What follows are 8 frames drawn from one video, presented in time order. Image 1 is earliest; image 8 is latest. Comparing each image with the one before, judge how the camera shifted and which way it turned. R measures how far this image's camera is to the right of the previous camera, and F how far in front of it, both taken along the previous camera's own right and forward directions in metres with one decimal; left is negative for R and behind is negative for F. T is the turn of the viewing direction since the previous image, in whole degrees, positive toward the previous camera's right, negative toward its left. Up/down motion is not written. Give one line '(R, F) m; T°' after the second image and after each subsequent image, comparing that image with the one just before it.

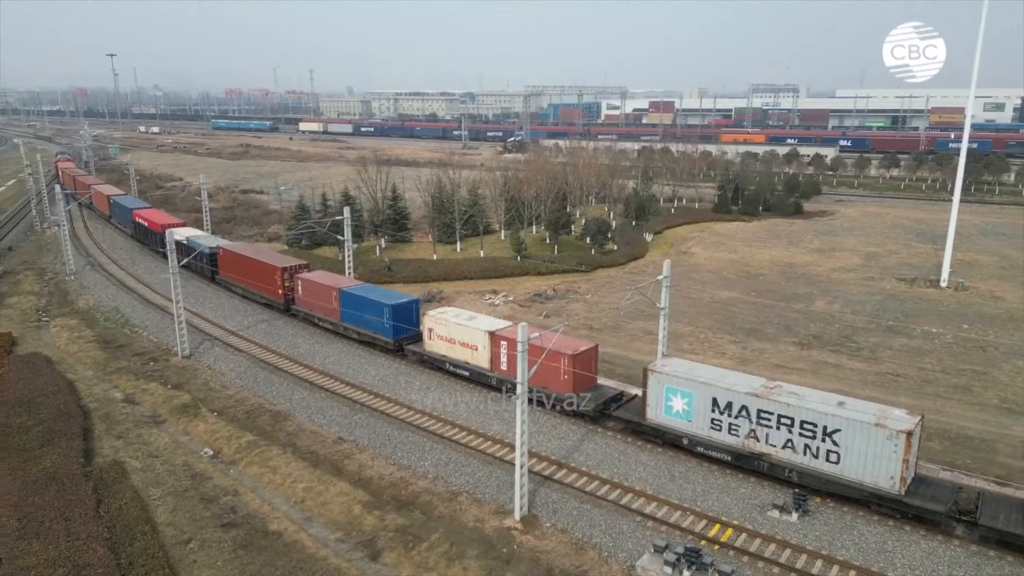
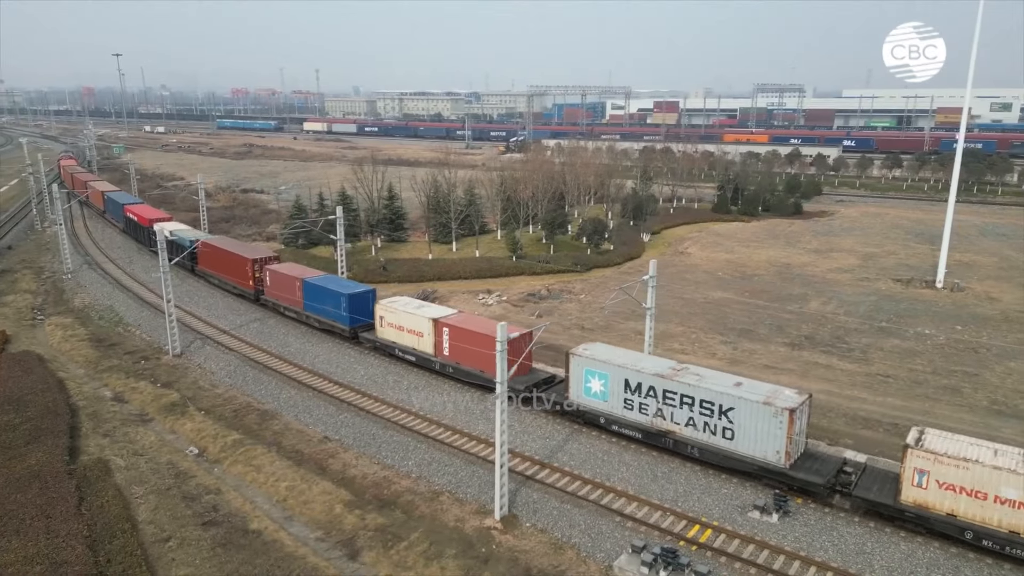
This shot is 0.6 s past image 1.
(+0.5, 0.0) m; 0°
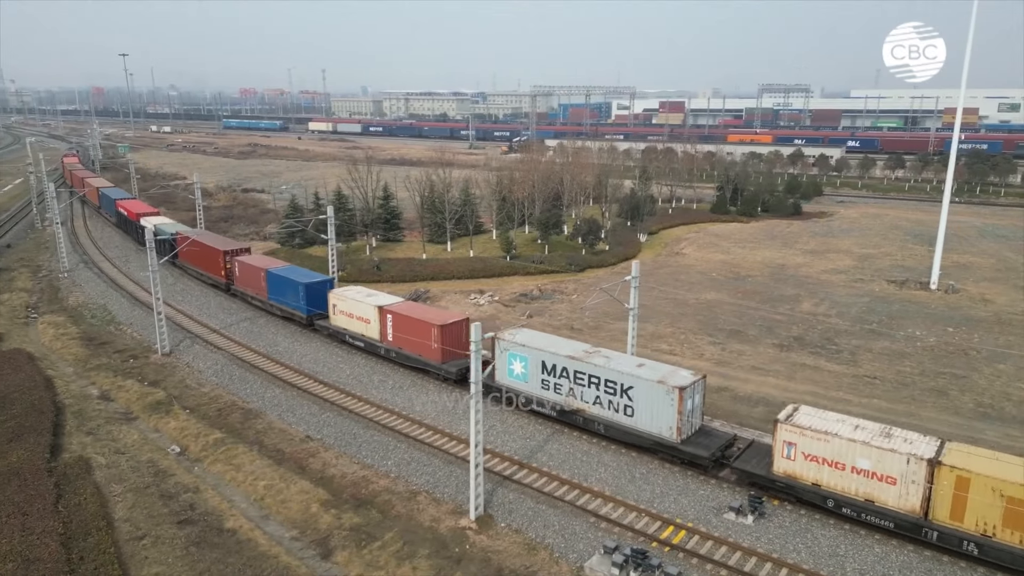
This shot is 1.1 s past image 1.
(+0.6, 0.0) m; 0°
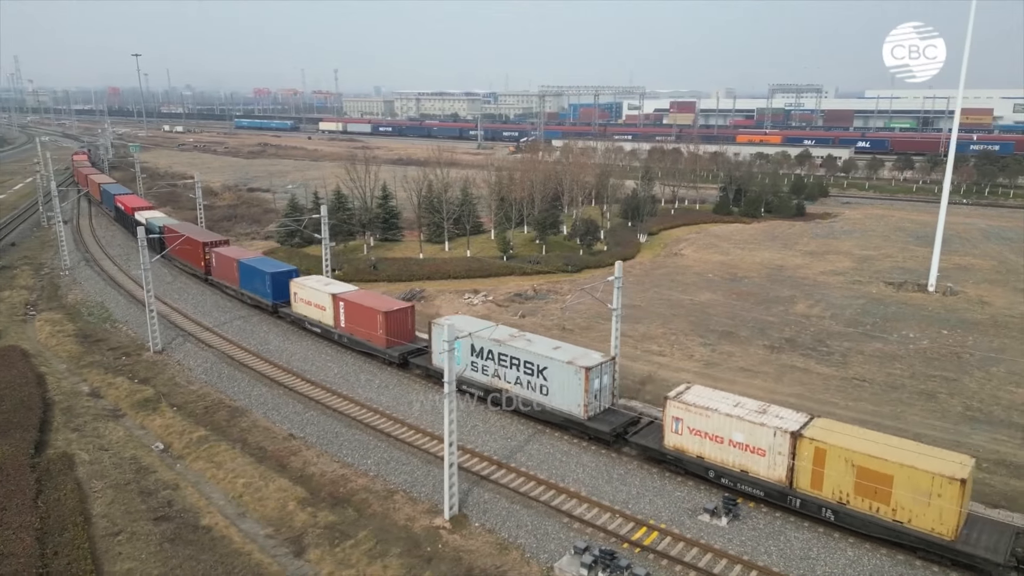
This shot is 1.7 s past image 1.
(+0.7, 0.0) m; -1°
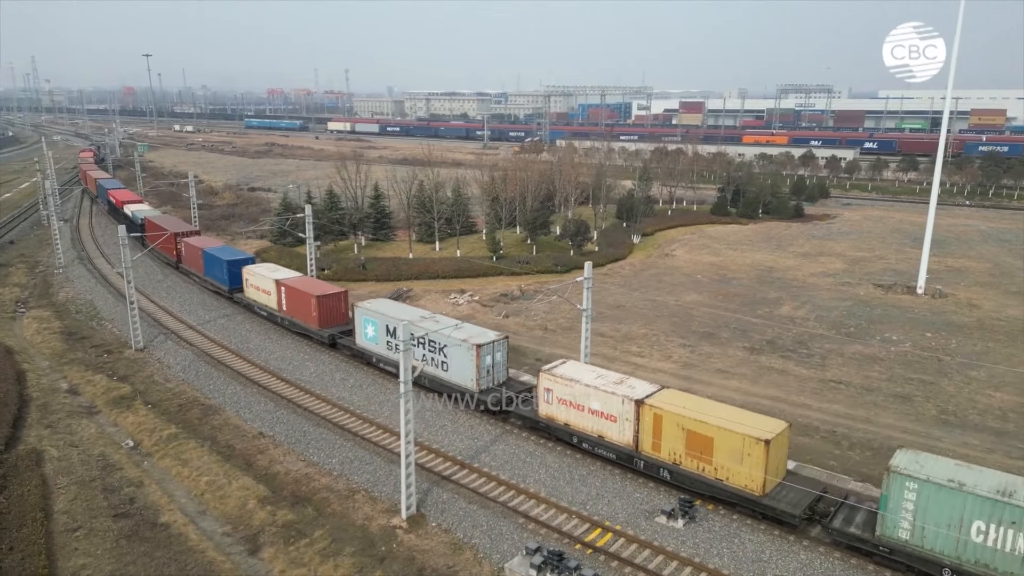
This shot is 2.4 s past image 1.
(+1.0, 0.0) m; -1°
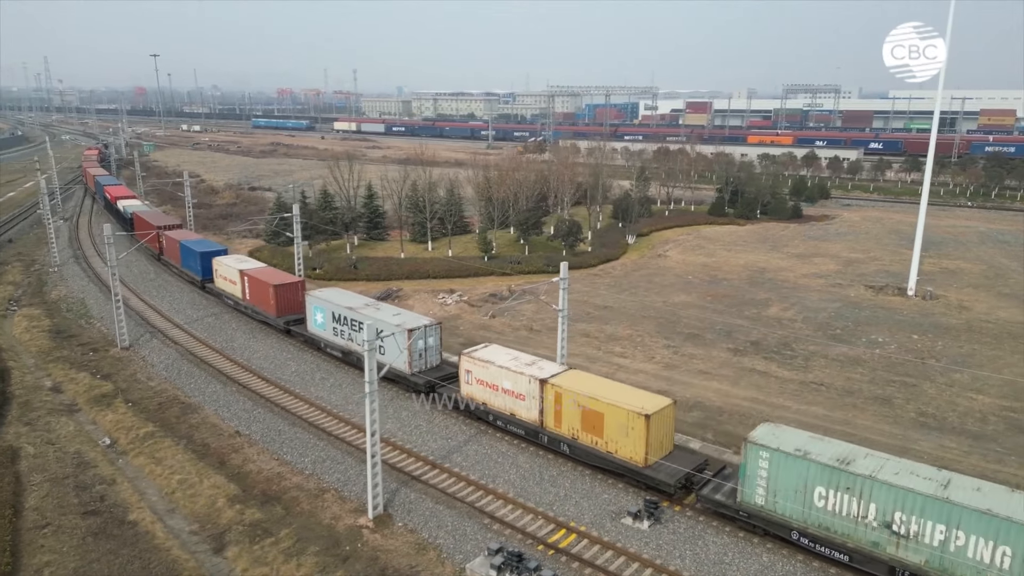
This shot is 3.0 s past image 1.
(+0.8, 0.0) m; -1°
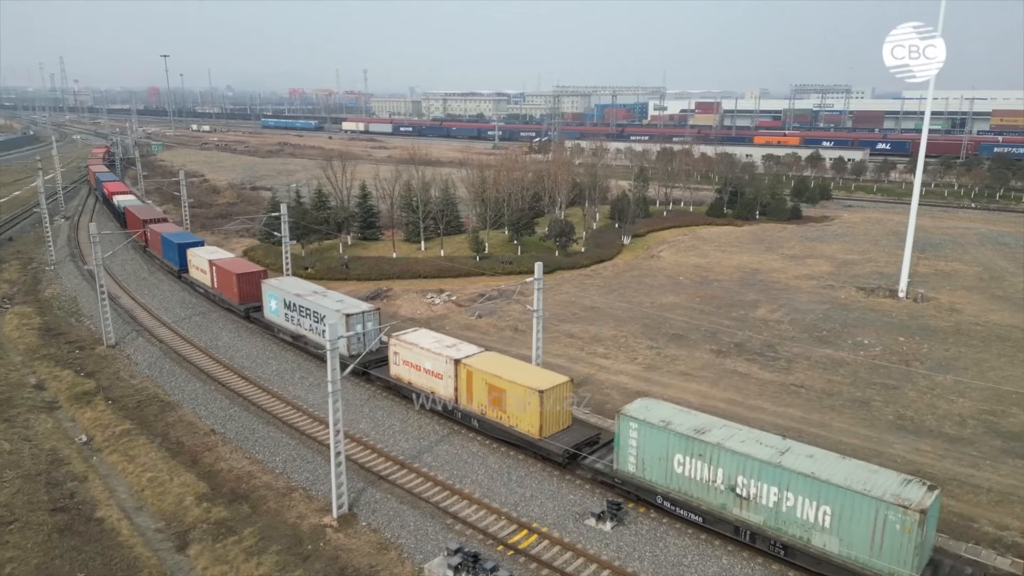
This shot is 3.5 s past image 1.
(+0.9, 0.0) m; -1°
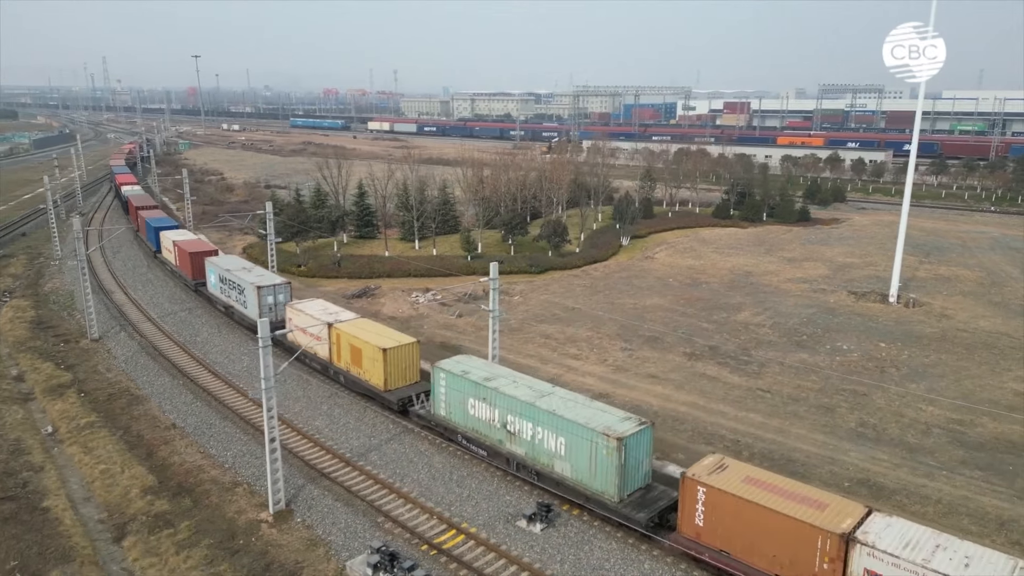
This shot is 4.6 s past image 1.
(+1.9, 0.0) m; -2°
